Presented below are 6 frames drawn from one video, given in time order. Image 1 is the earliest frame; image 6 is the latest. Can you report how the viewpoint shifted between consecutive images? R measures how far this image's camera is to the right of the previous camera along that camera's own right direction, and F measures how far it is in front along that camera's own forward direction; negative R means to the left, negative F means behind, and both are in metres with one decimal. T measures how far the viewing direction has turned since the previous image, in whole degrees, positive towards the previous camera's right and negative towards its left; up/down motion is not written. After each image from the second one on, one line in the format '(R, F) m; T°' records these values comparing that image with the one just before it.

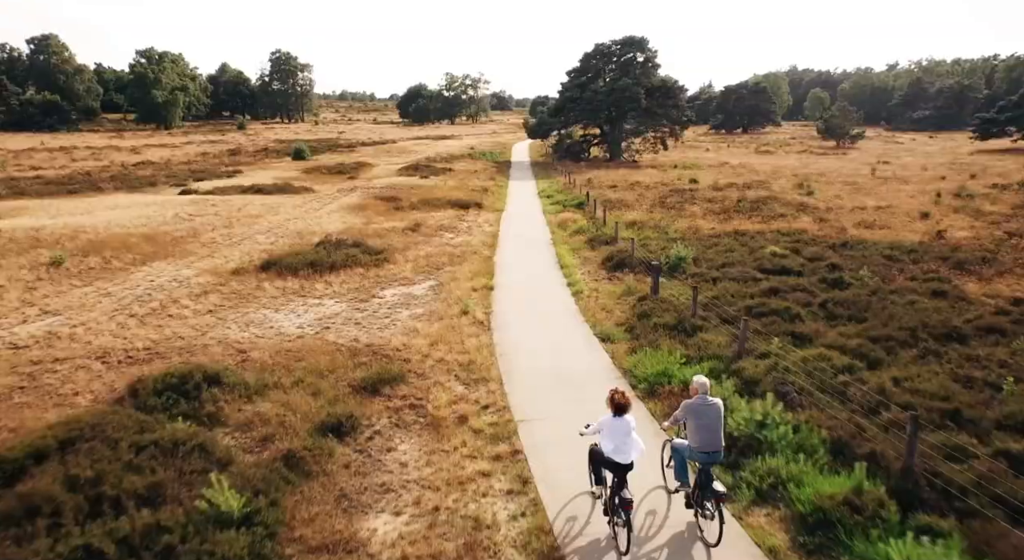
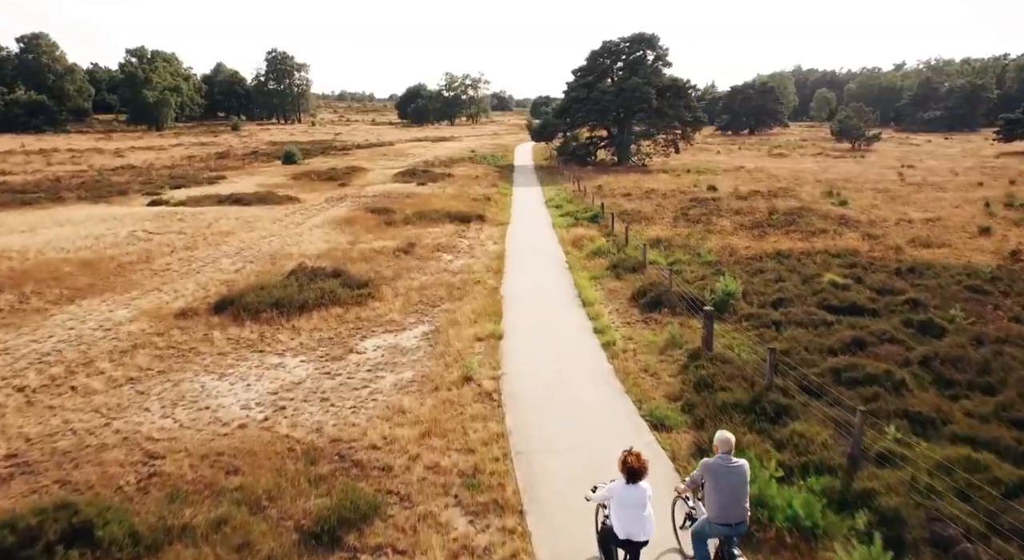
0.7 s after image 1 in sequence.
(-0.3, +3.6) m; 0°
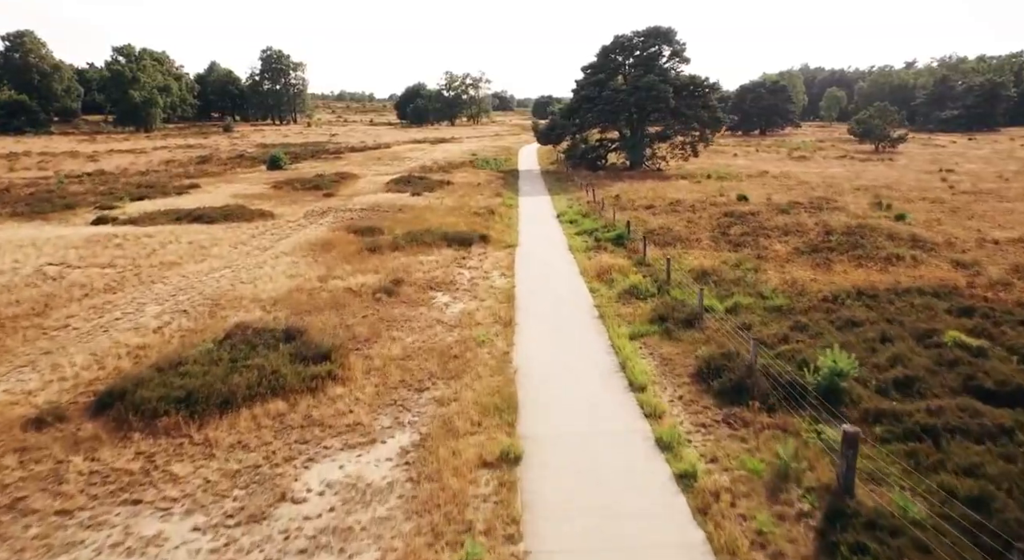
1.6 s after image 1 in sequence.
(-0.3, +4.9) m; 0°
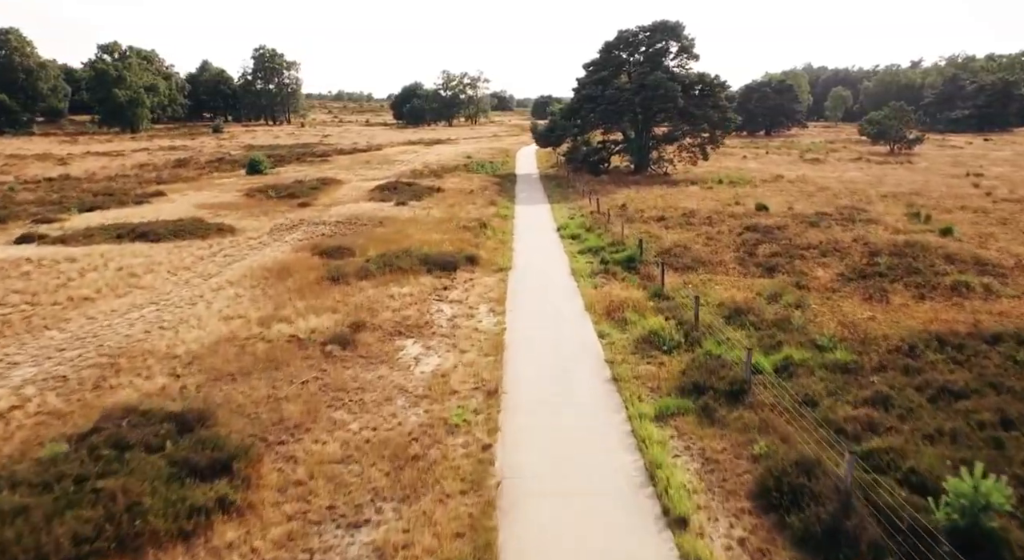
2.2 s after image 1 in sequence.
(+0.3, +3.9) m; 0°
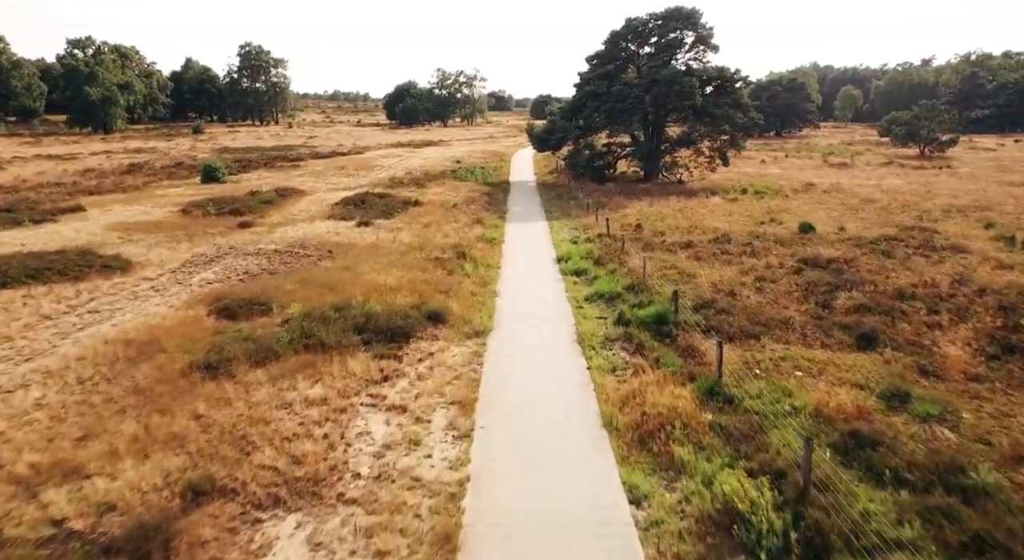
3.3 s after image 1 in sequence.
(+0.5, +6.9) m; 0°
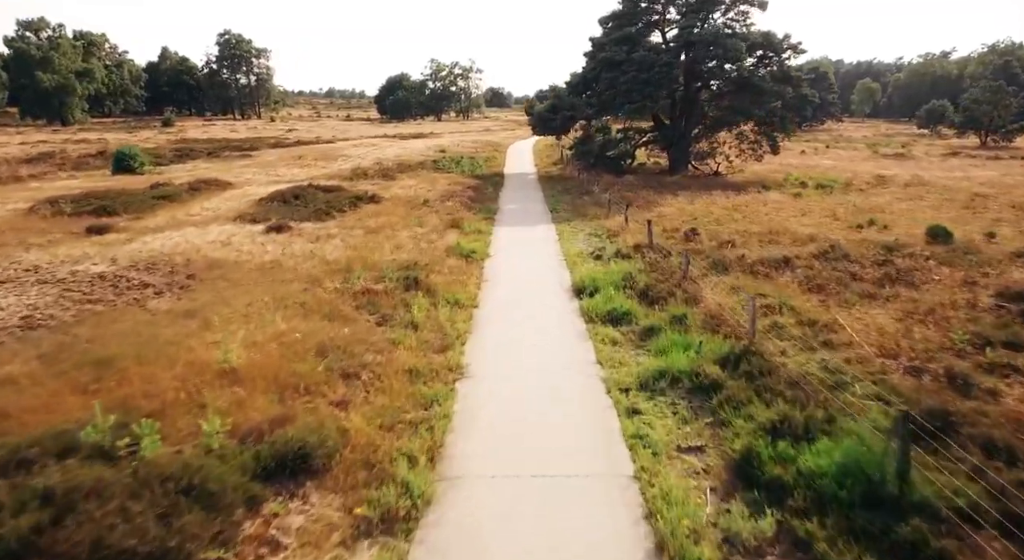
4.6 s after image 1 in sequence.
(+0.3, +10.2) m; 0°
